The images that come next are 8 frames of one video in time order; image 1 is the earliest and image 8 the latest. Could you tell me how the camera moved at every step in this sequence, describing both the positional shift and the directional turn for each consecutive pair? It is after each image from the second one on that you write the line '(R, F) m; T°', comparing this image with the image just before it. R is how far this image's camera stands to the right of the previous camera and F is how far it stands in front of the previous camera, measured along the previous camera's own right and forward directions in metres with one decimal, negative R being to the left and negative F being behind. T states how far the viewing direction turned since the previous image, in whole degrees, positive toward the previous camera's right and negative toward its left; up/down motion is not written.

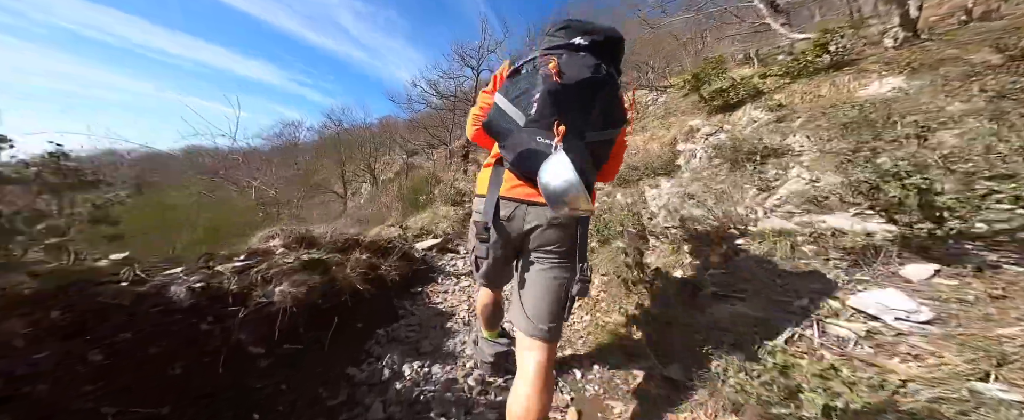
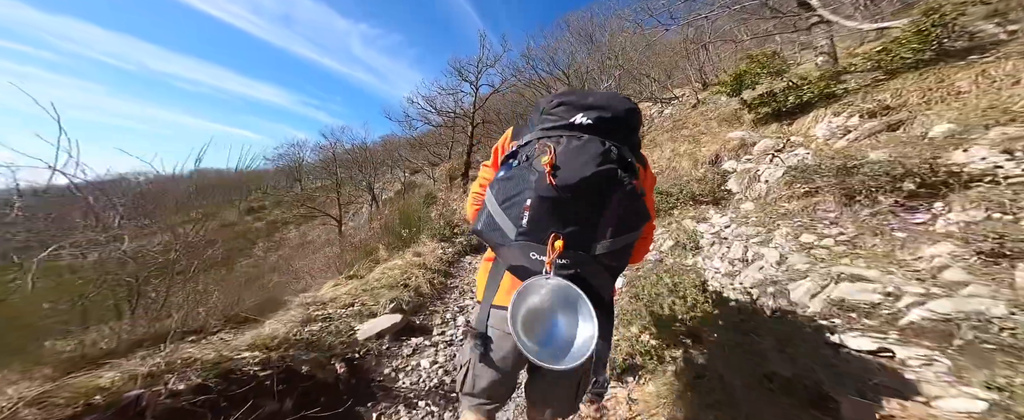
(0.0, +1.0) m; 0°
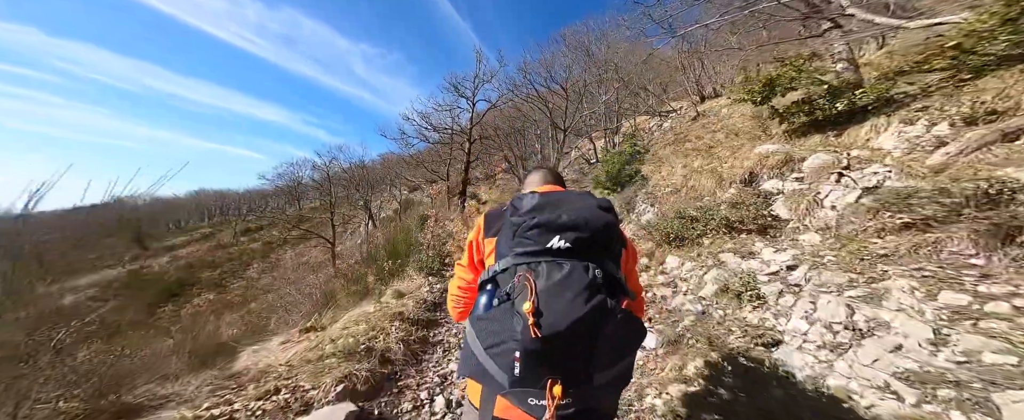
(0.0, +0.6) m; 0°
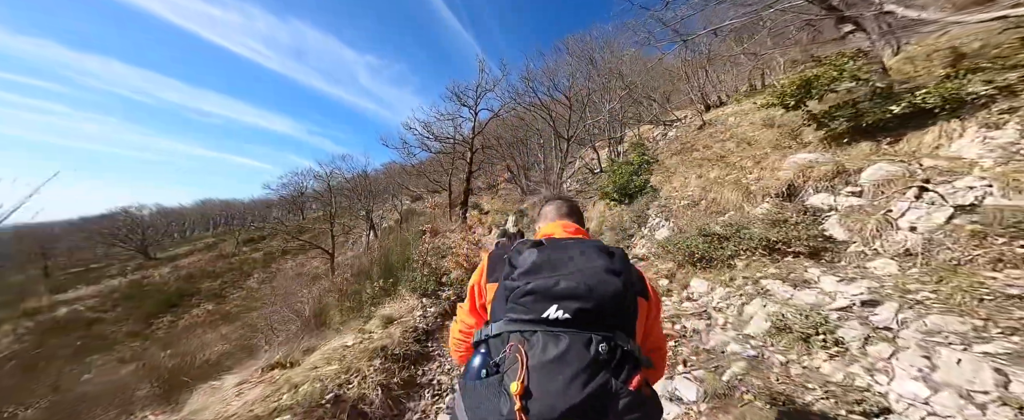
(0.0, +0.4) m; 0°
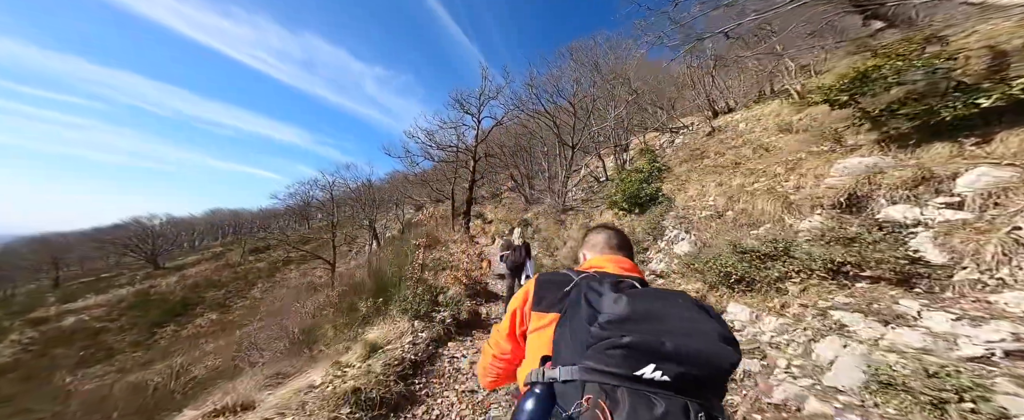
(0.0, +0.4) m; -1°
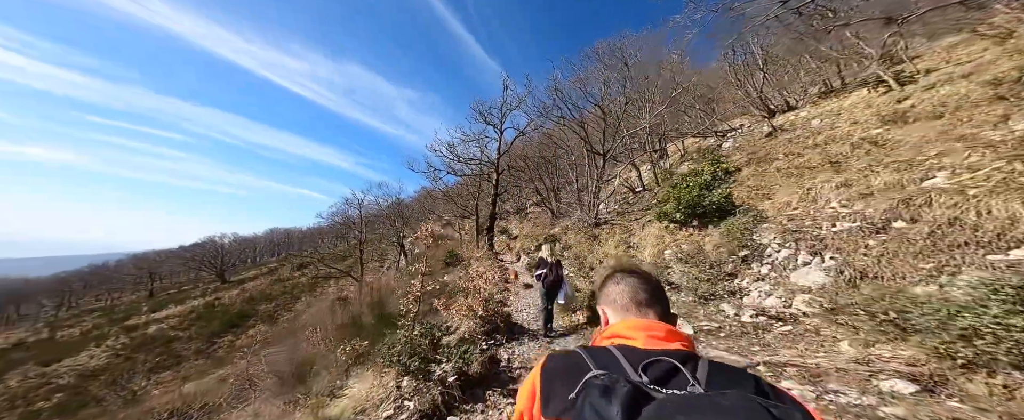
(0.0, +1.2) m; -5°
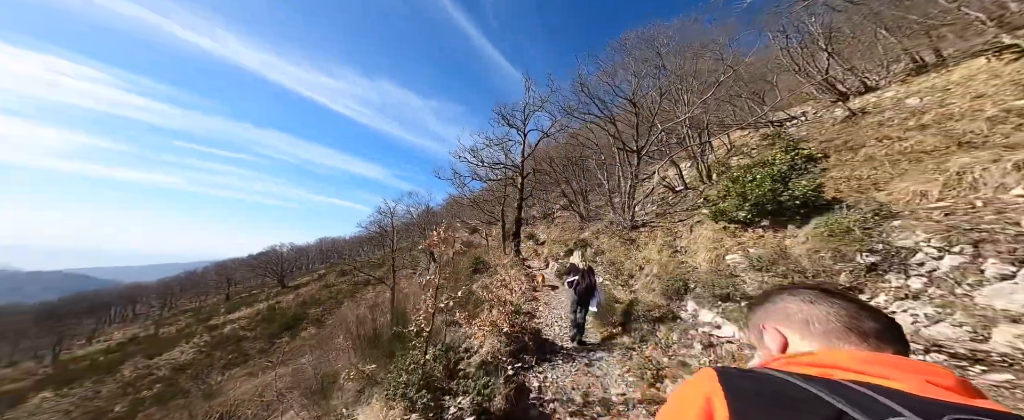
(0.0, +0.7) m; -5°
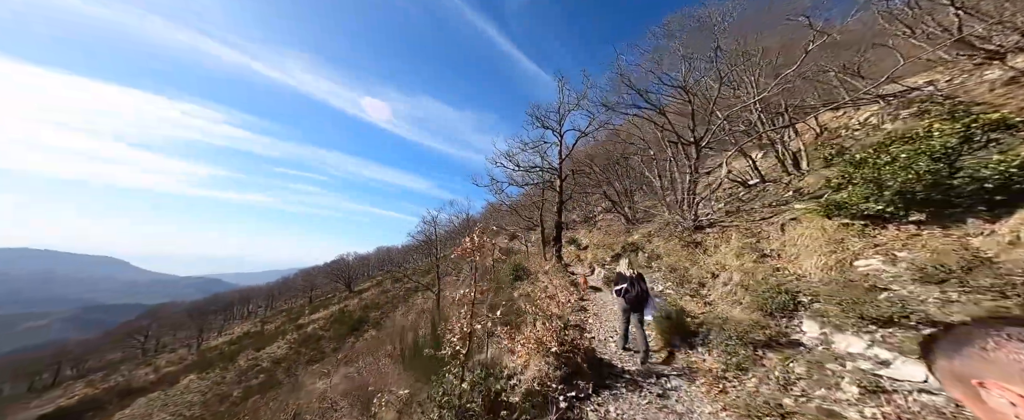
(-0.1, +0.7) m; -7°
